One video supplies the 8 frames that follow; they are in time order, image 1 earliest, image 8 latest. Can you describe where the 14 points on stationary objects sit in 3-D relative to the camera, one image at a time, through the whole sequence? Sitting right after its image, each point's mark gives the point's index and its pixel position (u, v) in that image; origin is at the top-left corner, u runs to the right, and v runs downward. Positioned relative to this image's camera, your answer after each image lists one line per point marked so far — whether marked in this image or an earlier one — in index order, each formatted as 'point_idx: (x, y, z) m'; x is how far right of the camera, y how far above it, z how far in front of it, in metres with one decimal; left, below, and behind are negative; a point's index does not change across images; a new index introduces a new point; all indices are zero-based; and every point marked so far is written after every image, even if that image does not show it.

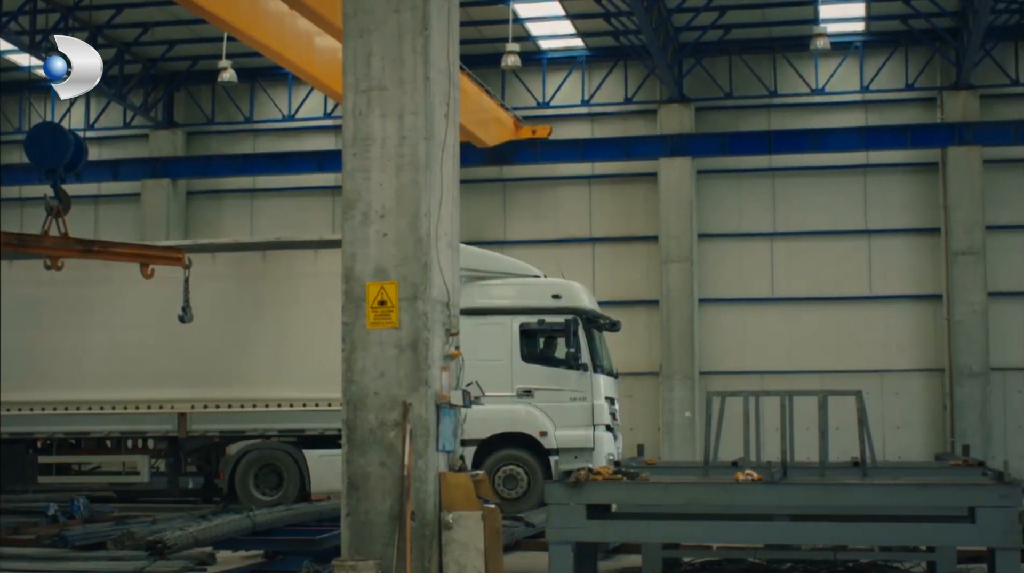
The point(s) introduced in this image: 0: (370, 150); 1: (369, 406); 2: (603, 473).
0: (-1.2, +1.2, +10.5) m
1: (-1.2, -1.0, +10.2) m
2: (+0.8, -1.6, +10.3) m
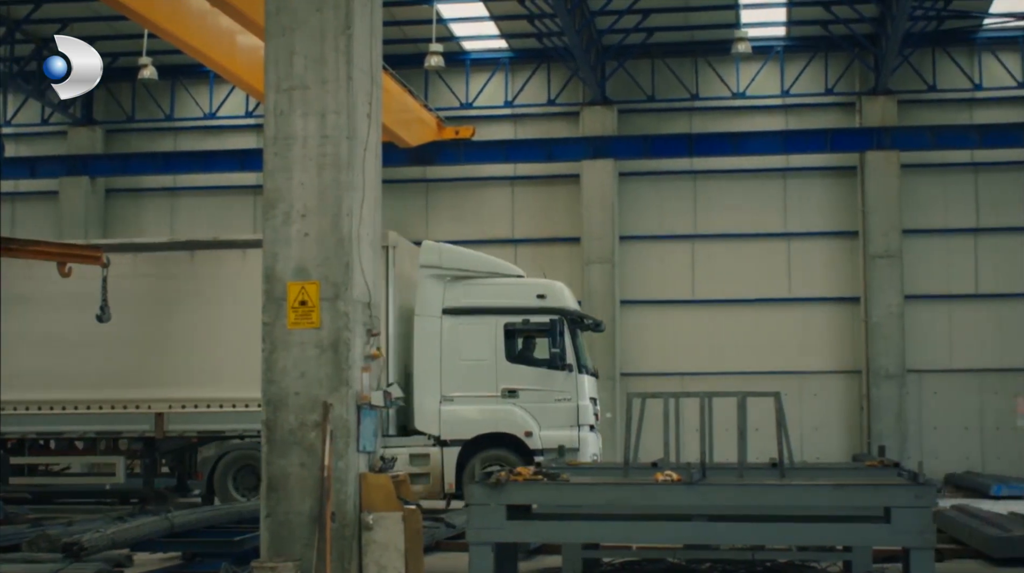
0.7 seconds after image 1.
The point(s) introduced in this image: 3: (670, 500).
0: (-1.9, +1.2, +10.5) m
1: (-1.9, -1.0, +10.2) m
2: (+0.1, -1.6, +10.3) m
3: (+1.3, -1.8, +9.9) m
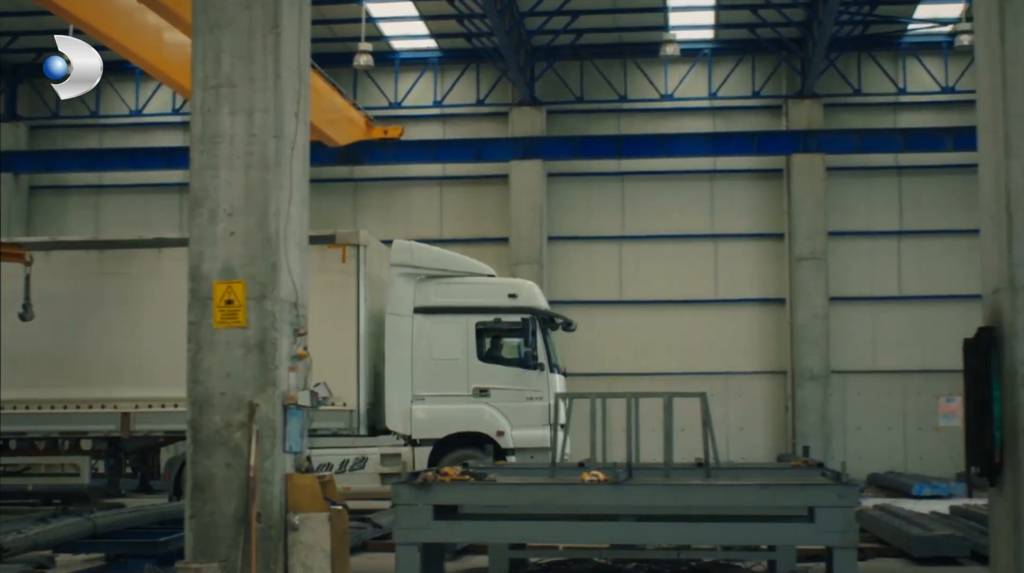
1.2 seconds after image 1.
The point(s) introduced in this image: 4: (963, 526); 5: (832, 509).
0: (-2.5, +1.2, +10.4) m
1: (-2.5, -1.0, +10.1) m
2: (-0.5, -1.6, +10.3) m
3: (+0.7, -1.8, +9.9) m
4: (+4.2, -2.2, +11.0) m
5: (+2.6, -1.8, +9.6) m
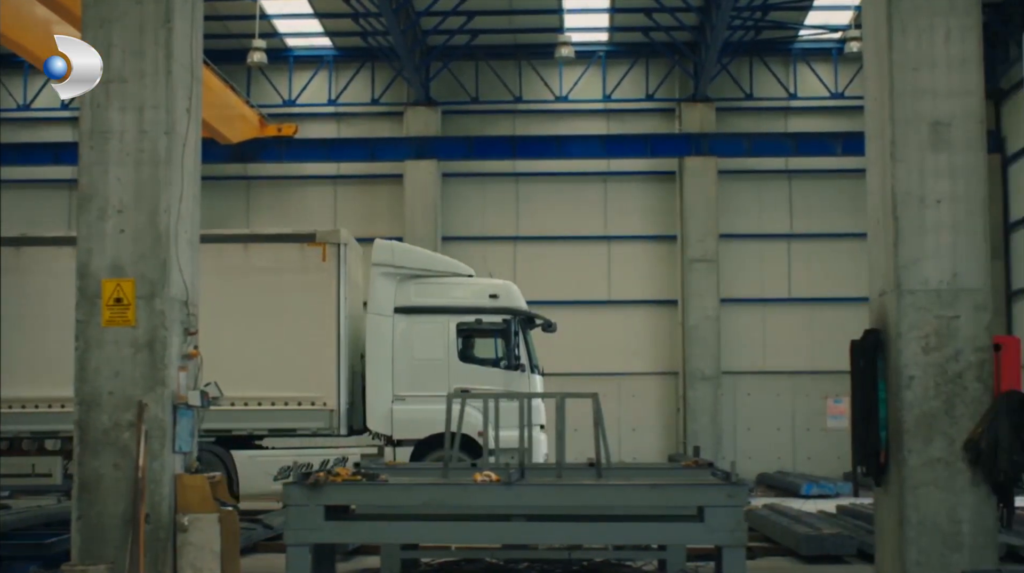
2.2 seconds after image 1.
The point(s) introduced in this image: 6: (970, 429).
0: (-3.4, +1.2, +10.0) m
1: (-3.4, -1.0, +9.8) m
2: (-1.4, -1.6, +10.1) m
3: (-0.2, -1.8, +9.8) m
4: (+3.2, -2.3, +11.3) m
5: (+1.7, -1.8, +9.7) m
6: (+3.8, -1.2, +9.7) m
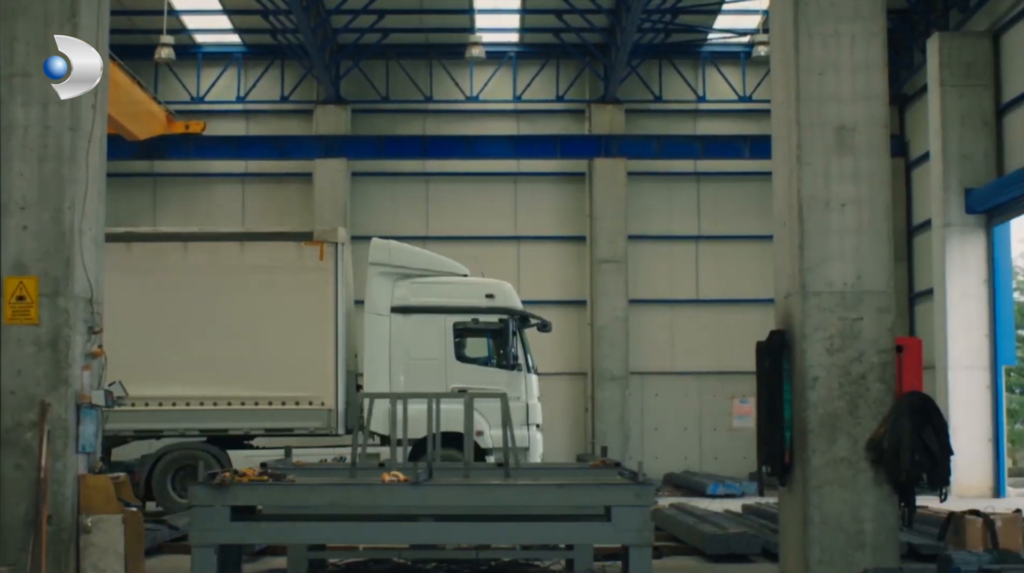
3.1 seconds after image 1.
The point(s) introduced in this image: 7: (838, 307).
0: (-4.2, +1.2, +9.8) m
1: (-4.1, -1.0, +9.5) m
2: (-2.2, -1.6, +9.9) m
3: (-1.0, -1.8, +9.7) m
4: (+2.4, -2.3, +11.4) m
5: (+1.0, -1.8, +9.8) m
6: (+3.0, -1.2, +9.9) m
7: (+2.7, -0.2, +9.9) m
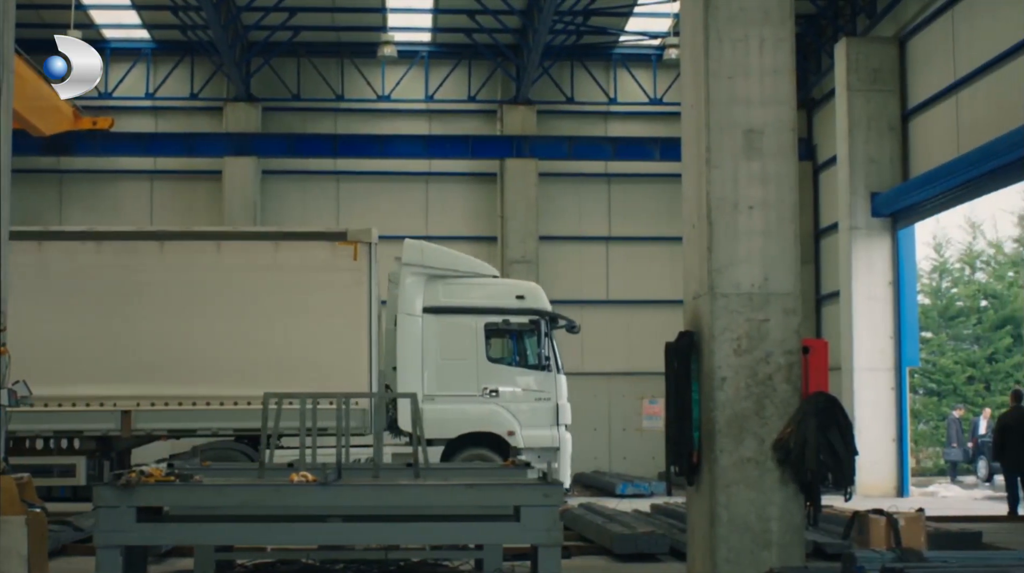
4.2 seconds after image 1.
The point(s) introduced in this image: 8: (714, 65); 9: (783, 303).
0: (-4.9, +1.3, +9.6) m
1: (-4.9, -0.9, +9.3) m
2: (-3.0, -1.6, +9.8) m
3: (-1.7, -1.8, +9.7) m
4: (+1.5, -2.3, +11.5) m
5: (+0.2, -1.8, +9.8) m
6: (+2.3, -1.2, +10.0) m
7: (+2.0, -0.2, +10.0) m
8: (+1.7, +1.9, +10.1) m
9: (+2.3, -0.1, +10.0) m
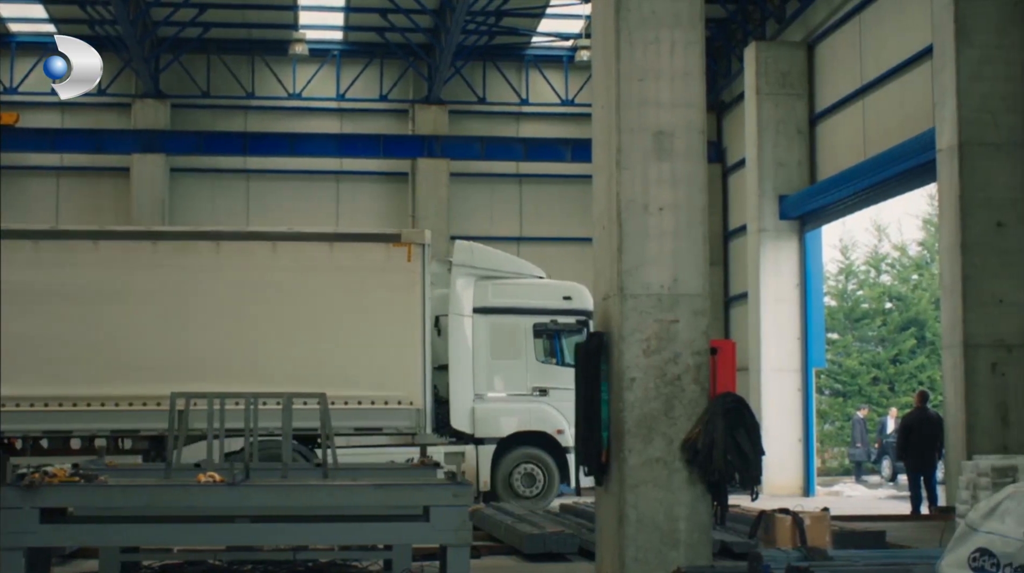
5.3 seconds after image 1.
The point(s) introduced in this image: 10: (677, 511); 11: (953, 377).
0: (-5.7, +1.3, +9.4) m
1: (-5.6, -0.9, +9.1) m
2: (-3.7, -1.6, +9.7) m
3: (-2.5, -1.7, +9.6) m
4: (+0.7, -2.3, +11.5) m
5: (-0.6, -1.8, +9.8) m
6: (+1.5, -1.2, +10.1) m
7: (+1.2, -0.2, +10.1) m
8: (+1.0, +1.9, +10.2) m
9: (+1.5, -0.1, +10.1) m
10: (+1.4, -1.9, +10.1) m
11: (+5.1, -1.1, +13.9) m
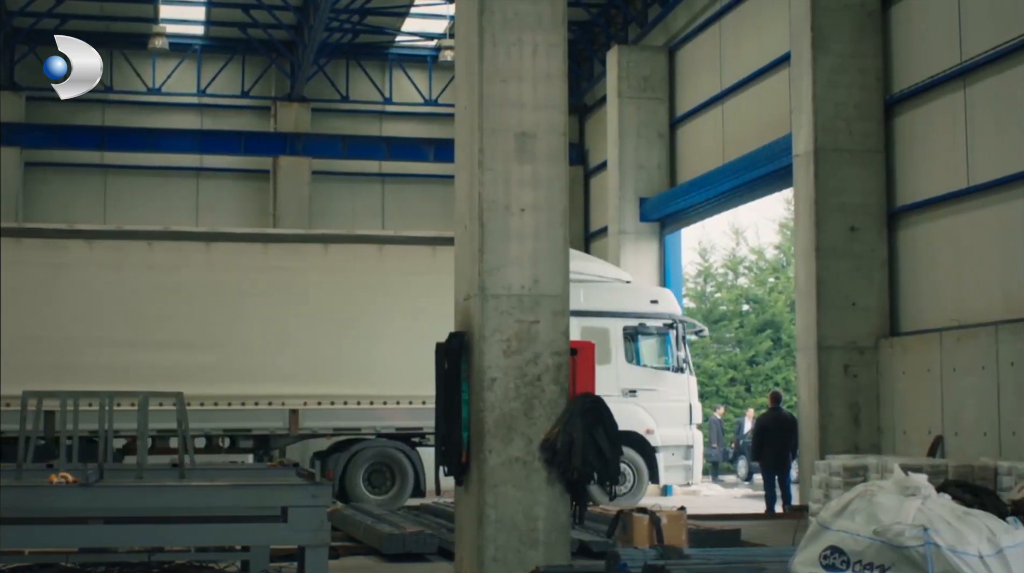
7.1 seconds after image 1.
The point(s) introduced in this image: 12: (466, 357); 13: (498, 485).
0: (-6.8, +1.3, +9.0) m
1: (-6.7, -0.9, +8.7) m
2: (-4.9, -1.5, +9.4) m
3: (-3.6, -1.7, +9.4) m
4: (-0.6, -2.3, +11.6) m
5: (-1.7, -1.8, +9.7) m
6: (+0.3, -1.2, +10.2) m
7: (0.0, -0.2, +10.1) m
8: (-0.2, +1.9, +10.2) m
9: (+0.3, -0.2, +10.2) m
10: (+0.2, -1.9, +10.1) m
11: (+3.7, -1.1, +14.2) m
12: (-0.4, -0.6, +10.3) m
13: (-0.1, -1.7, +10.1) m
